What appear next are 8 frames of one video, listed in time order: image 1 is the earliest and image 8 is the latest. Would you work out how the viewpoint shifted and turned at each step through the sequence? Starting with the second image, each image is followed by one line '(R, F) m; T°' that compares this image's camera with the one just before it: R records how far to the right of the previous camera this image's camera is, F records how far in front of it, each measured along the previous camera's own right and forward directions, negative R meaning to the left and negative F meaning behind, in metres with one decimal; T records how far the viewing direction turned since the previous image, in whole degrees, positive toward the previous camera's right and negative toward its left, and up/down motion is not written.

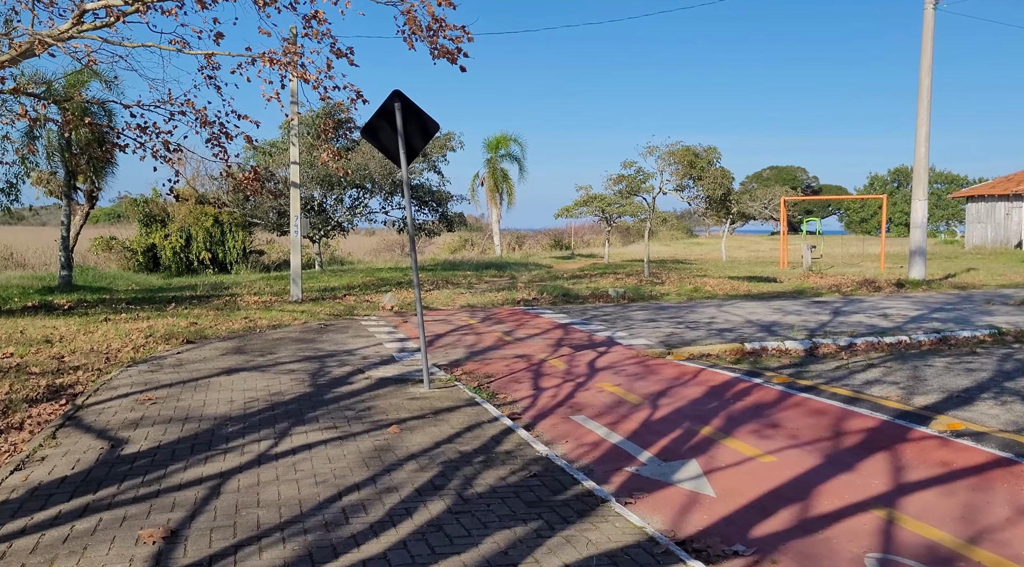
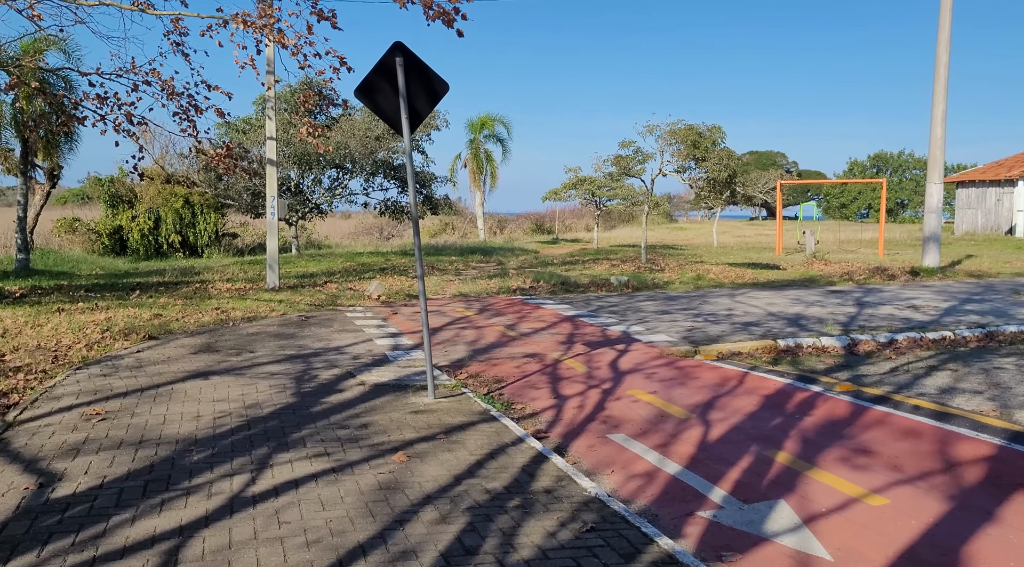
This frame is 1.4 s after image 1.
(-0.3, +1.2) m; +2°
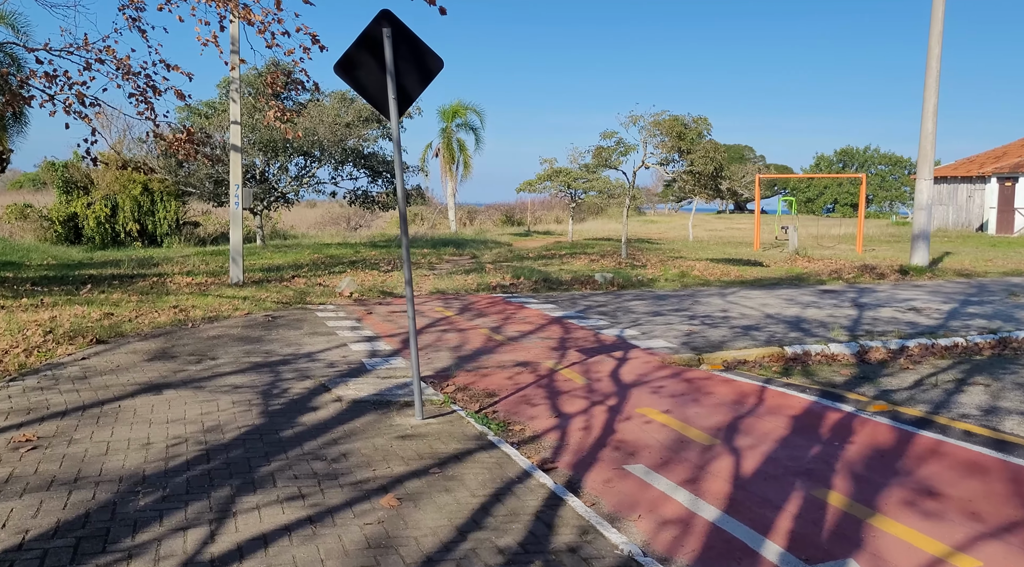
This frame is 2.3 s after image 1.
(-0.2, +0.8) m; +2°
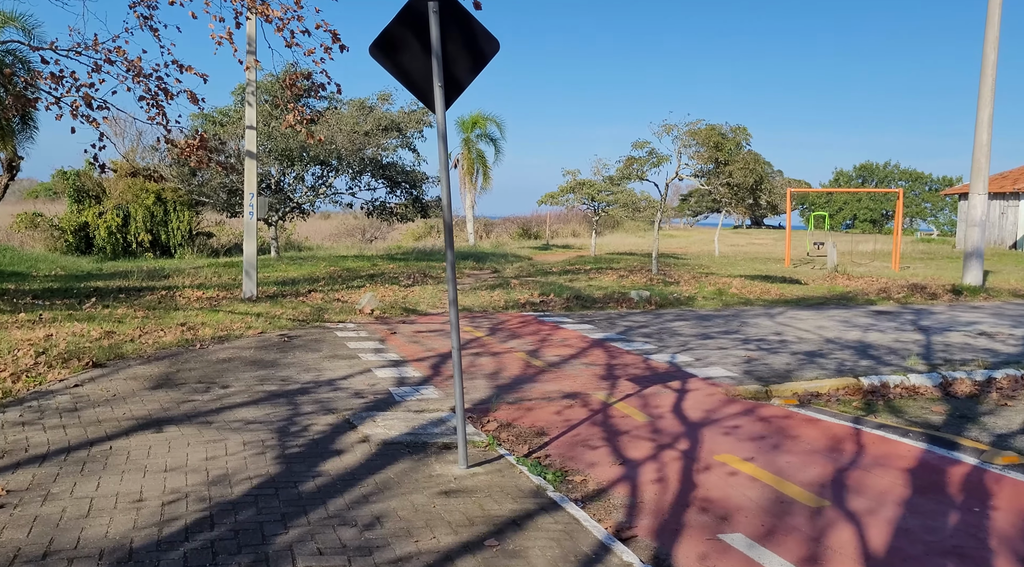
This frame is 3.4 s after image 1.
(-0.3, +0.9) m; -1°
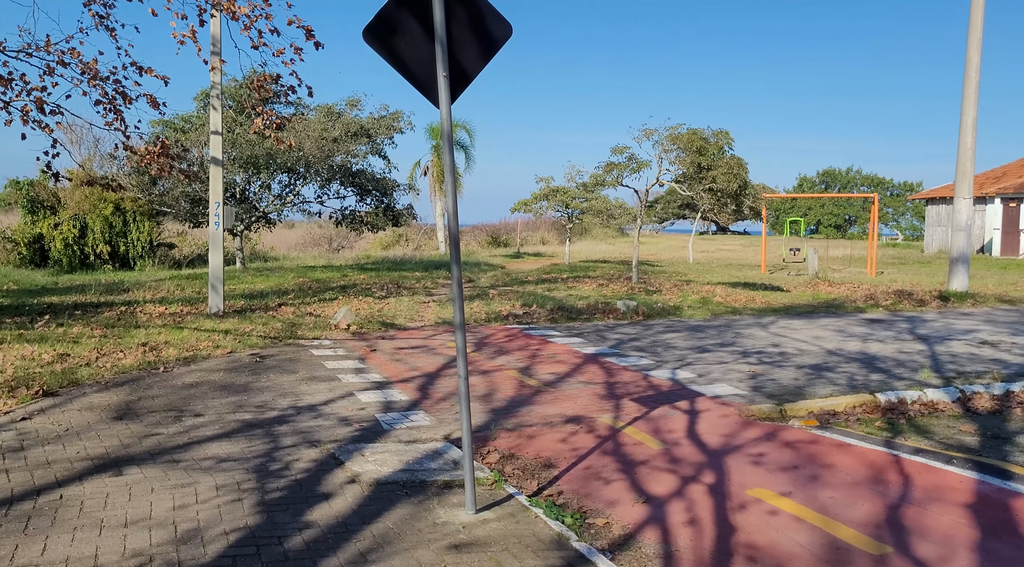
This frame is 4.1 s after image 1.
(-0.2, +0.6) m; +2°
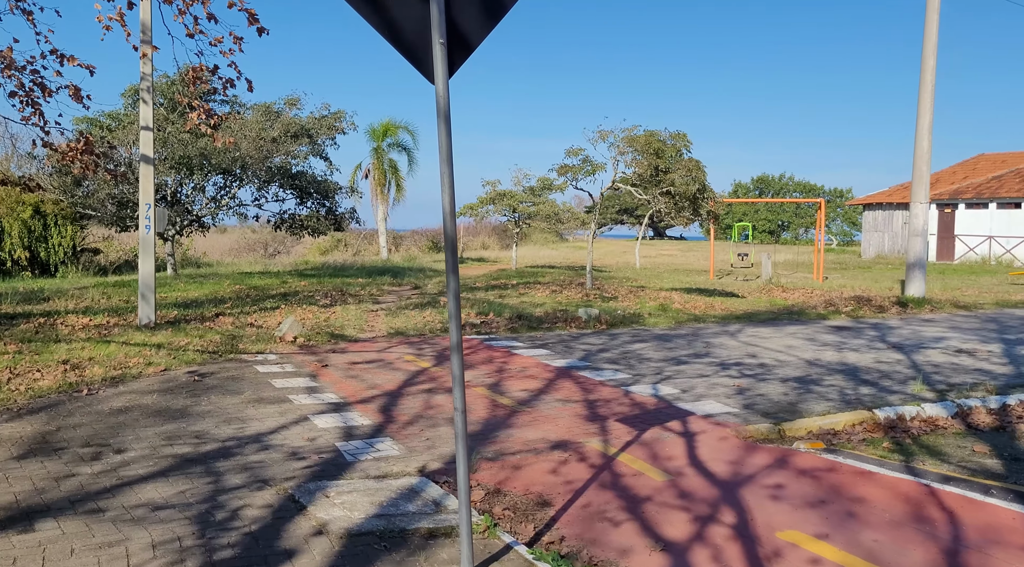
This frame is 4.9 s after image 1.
(-0.3, +0.7) m; +4°
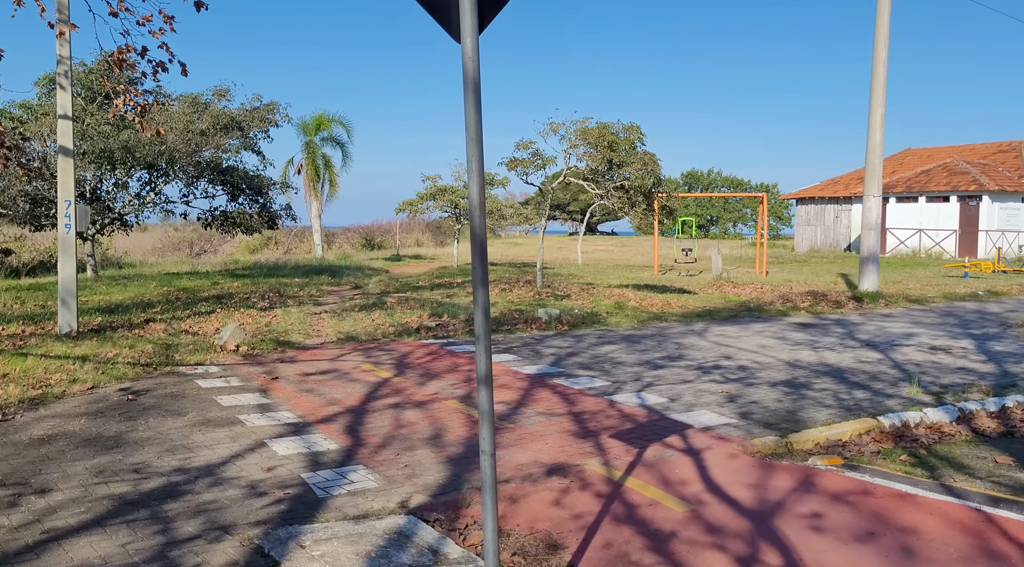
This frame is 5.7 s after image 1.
(-0.4, +0.7) m; +5°
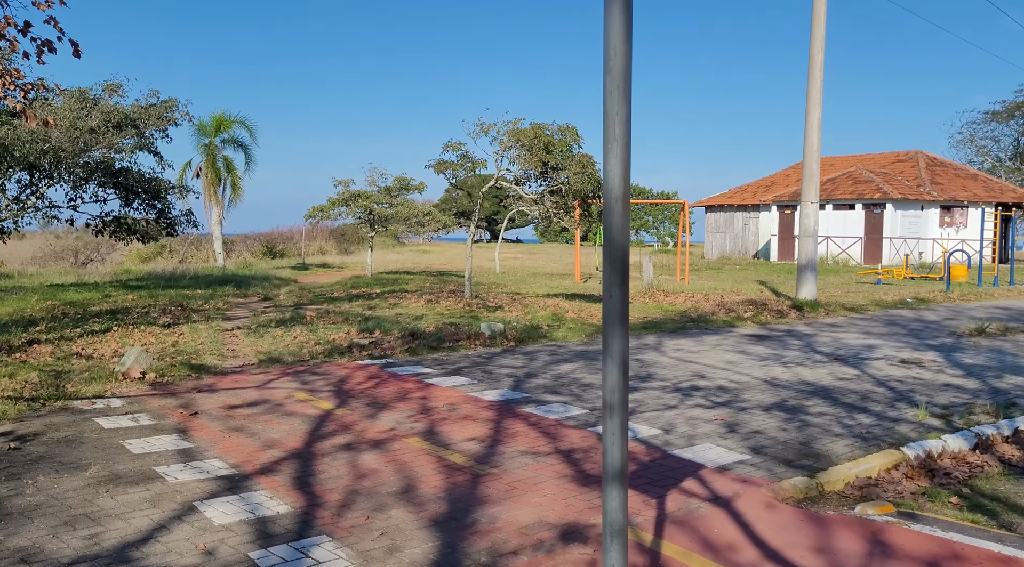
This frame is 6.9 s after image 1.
(-0.5, +1.0) m; +7°
